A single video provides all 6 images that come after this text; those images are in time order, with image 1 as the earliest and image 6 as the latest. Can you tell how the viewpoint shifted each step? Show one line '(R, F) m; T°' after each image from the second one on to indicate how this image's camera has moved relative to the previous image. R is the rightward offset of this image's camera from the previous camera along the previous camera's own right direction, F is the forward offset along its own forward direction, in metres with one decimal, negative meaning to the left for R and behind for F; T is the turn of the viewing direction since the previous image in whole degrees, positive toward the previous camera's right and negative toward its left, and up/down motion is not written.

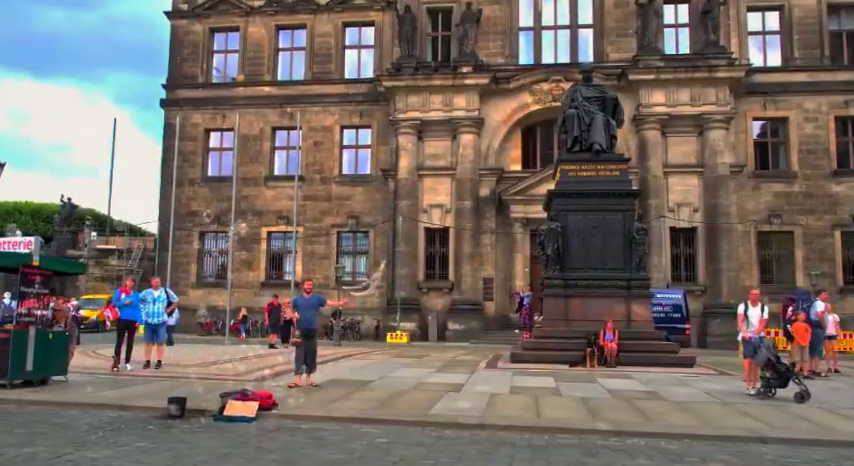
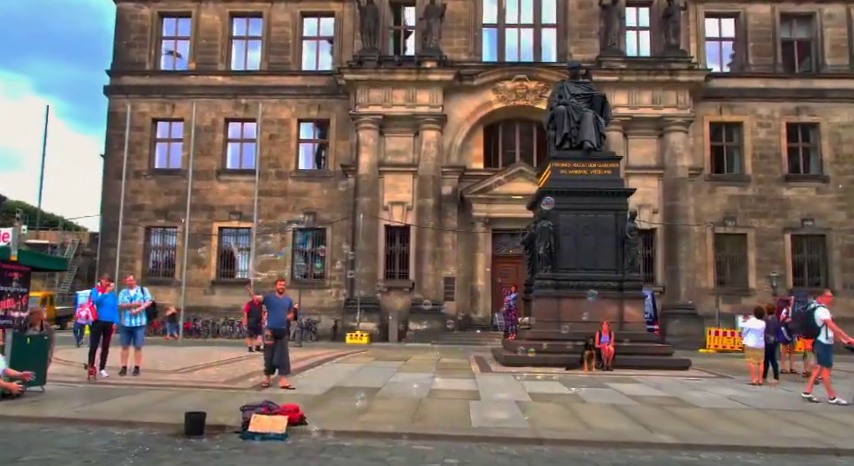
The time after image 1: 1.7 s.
(-0.7, +0.6) m; +5°
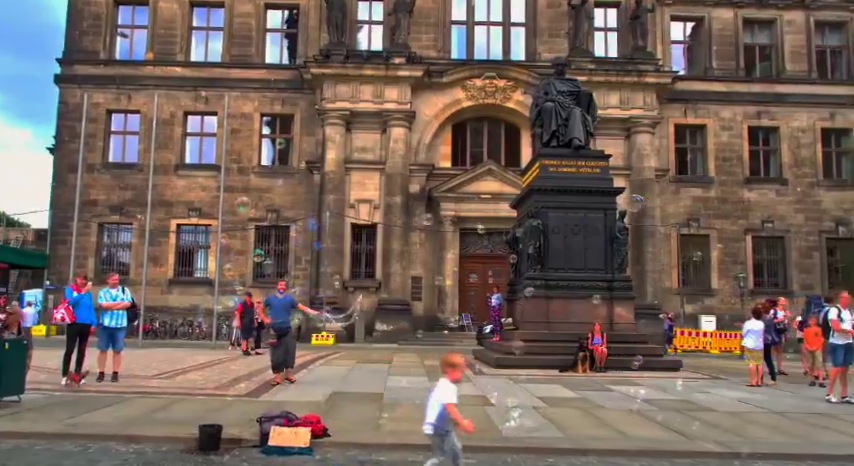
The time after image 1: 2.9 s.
(-0.5, +0.5) m; +4°
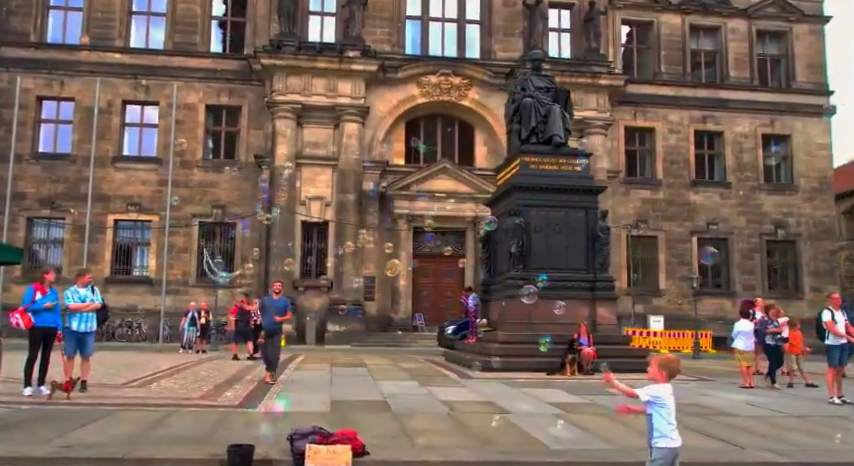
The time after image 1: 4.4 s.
(-0.6, +0.5) m; +5°
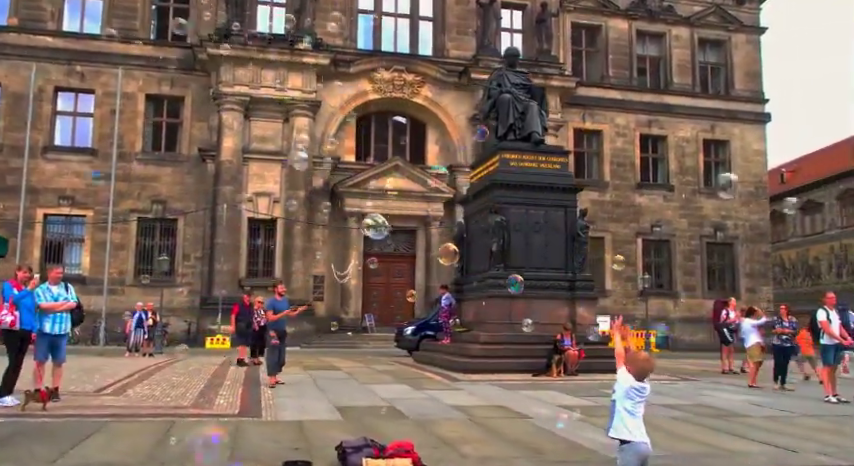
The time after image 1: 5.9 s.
(-0.6, +0.4) m; +6°
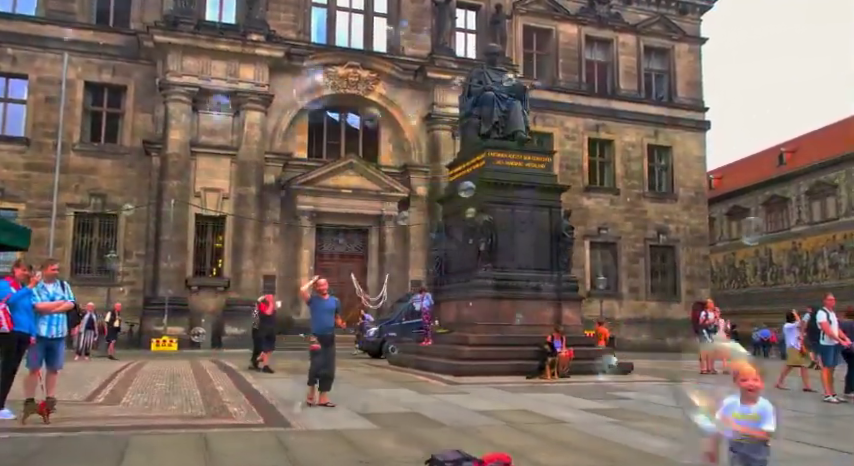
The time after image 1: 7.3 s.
(-0.7, +0.3) m; +6°
